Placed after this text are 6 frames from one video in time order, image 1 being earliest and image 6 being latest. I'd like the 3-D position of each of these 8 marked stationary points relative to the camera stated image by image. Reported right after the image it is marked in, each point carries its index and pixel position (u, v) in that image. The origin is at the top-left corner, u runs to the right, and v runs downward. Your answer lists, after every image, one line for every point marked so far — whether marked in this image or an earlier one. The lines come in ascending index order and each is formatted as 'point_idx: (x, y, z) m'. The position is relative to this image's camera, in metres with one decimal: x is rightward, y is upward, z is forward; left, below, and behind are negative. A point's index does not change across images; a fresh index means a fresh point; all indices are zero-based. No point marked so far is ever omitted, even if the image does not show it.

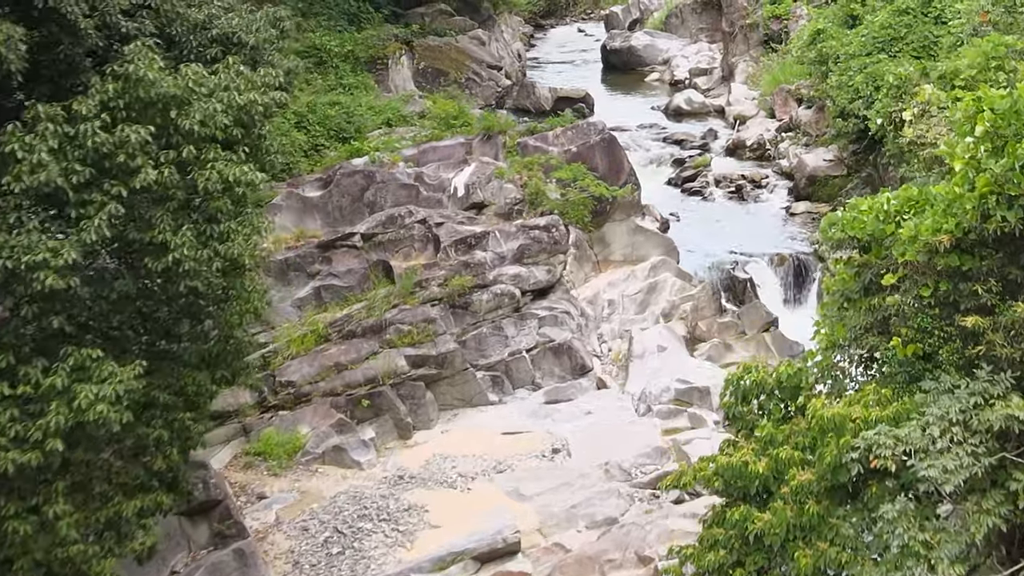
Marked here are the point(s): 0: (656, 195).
0: (+1.9, +1.2, +16.0) m
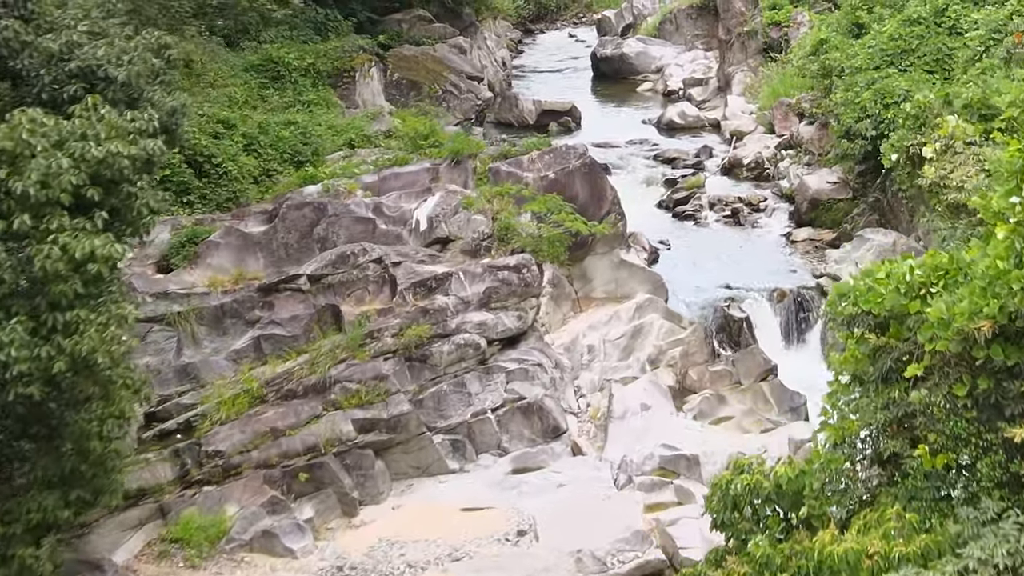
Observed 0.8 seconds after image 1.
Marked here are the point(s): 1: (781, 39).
0: (+1.6, +0.8, +14.8) m
1: (+4.2, +3.9, +19.2) m
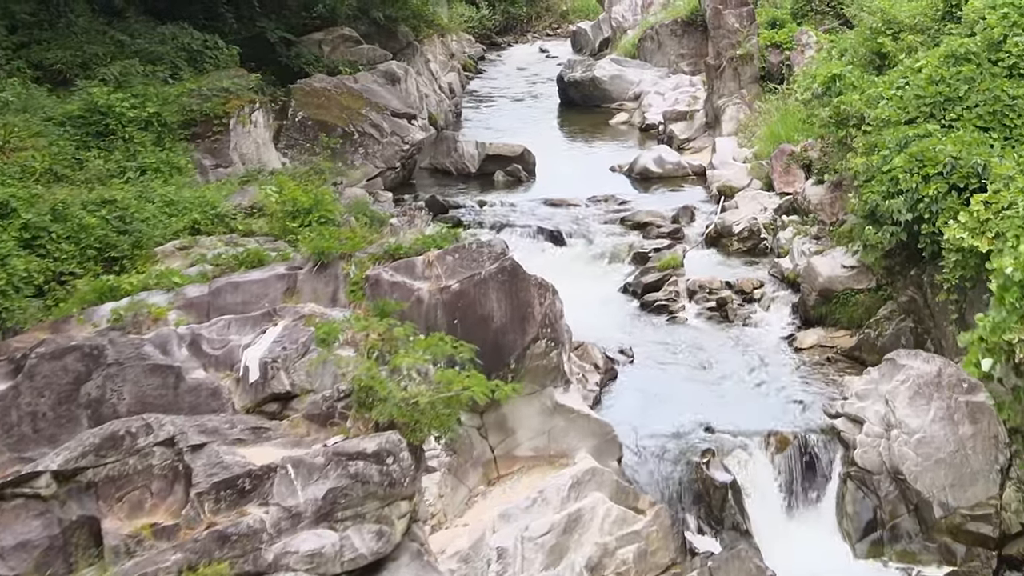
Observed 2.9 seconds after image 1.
0: (+0.8, -0.2, +11.3) m
1: (+3.5, +2.9, +15.7) m
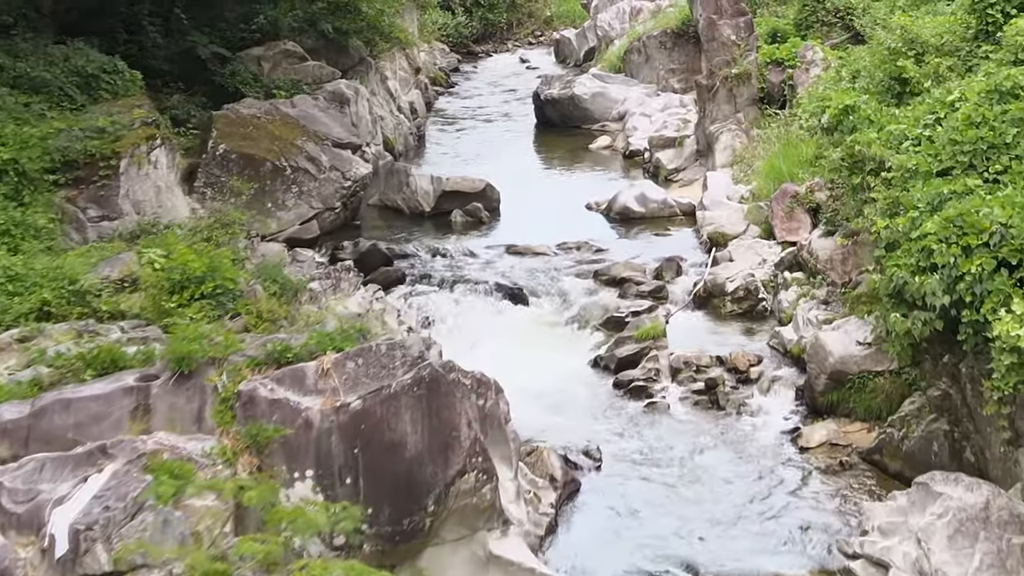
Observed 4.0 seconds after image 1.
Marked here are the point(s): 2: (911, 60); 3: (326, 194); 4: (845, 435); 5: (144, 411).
0: (+0.4, -0.8, +9.4) m
1: (+3.0, +2.3, +13.8) m
2: (+3.4, +2.0, +10.6) m
3: (-1.8, +0.9, +12.2) m
4: (+2.3, -1.1, +8.5) m
5: (-1.9, -0.6, +6.3) m
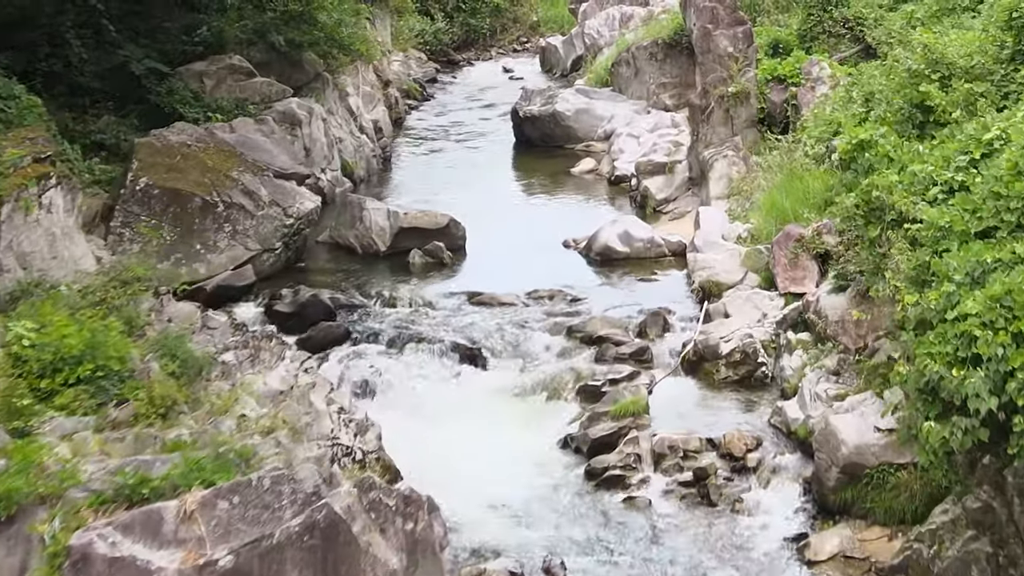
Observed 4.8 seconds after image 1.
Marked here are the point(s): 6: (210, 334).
0: (+0.1, -1.3, +7.9) m
1: (+2.7, +1.8, +12.3) m
2: (+3.1, +1.5, +9.1) m
3: (-2.2, +0.5, +10.7) m
4: (+2.0, -1.5, +7.0) m
5: (-2.2, -1.1, +4.8) m
6: (-2.0, -0.3, +8.2) m
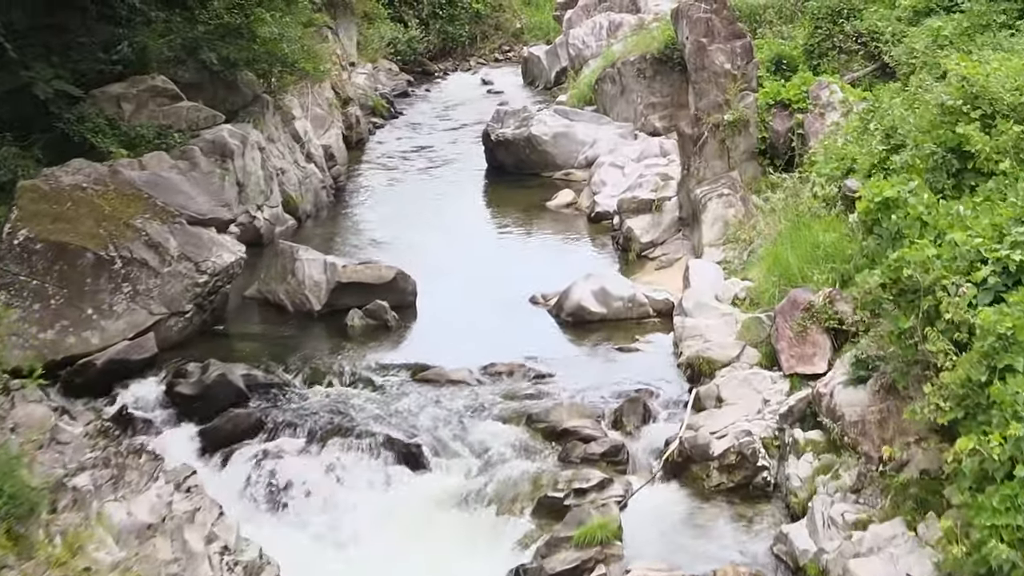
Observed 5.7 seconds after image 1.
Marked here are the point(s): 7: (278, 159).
0: (-0.2, -1.8, +6.2) m
1: (+2.4, +1.3, +10.6) m
2: (+2.8, +1.0, +7.4) m
3: (-2.5, 0.0, +9.0) m
4: (+1.7, -2.0, +5.3) m
5: (-2.6, -1.6, +3.2) m
6: (-2.3, -0.8, +6.5) m
7: (-2.3, +1.3, +12.3) m
